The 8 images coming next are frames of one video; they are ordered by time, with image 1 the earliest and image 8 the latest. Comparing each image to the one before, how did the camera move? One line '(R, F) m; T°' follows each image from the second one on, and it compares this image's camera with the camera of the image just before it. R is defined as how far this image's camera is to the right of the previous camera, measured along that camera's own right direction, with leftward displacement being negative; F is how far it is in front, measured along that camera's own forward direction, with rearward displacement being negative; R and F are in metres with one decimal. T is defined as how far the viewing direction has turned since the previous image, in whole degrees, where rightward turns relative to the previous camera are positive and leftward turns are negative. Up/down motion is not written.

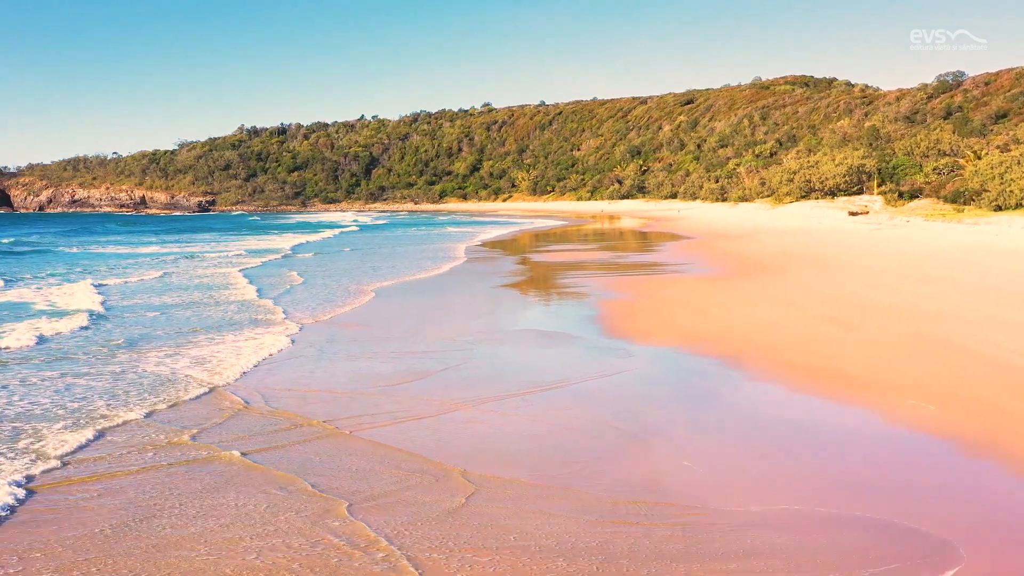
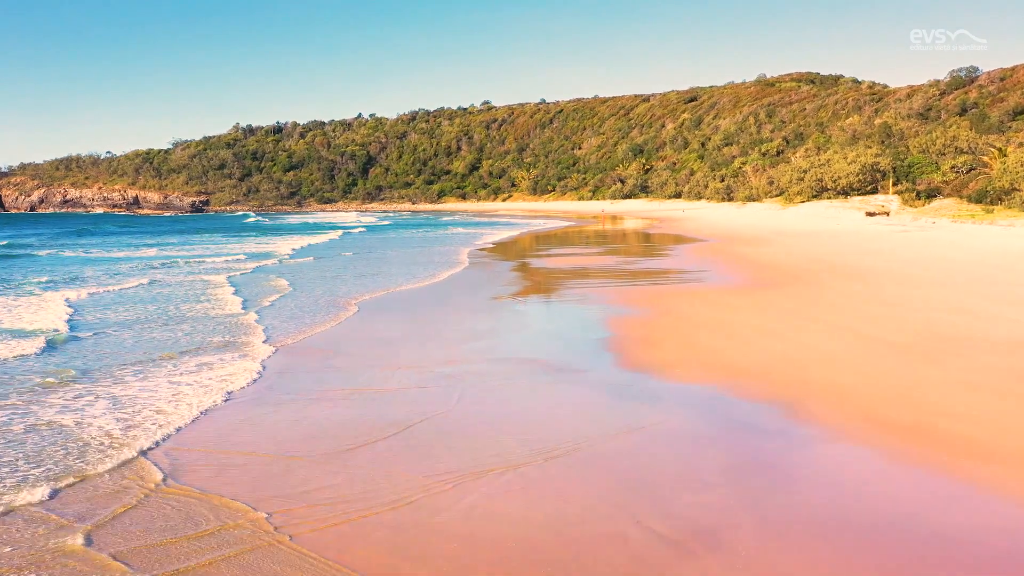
(0.0, +1.5) m; 0°
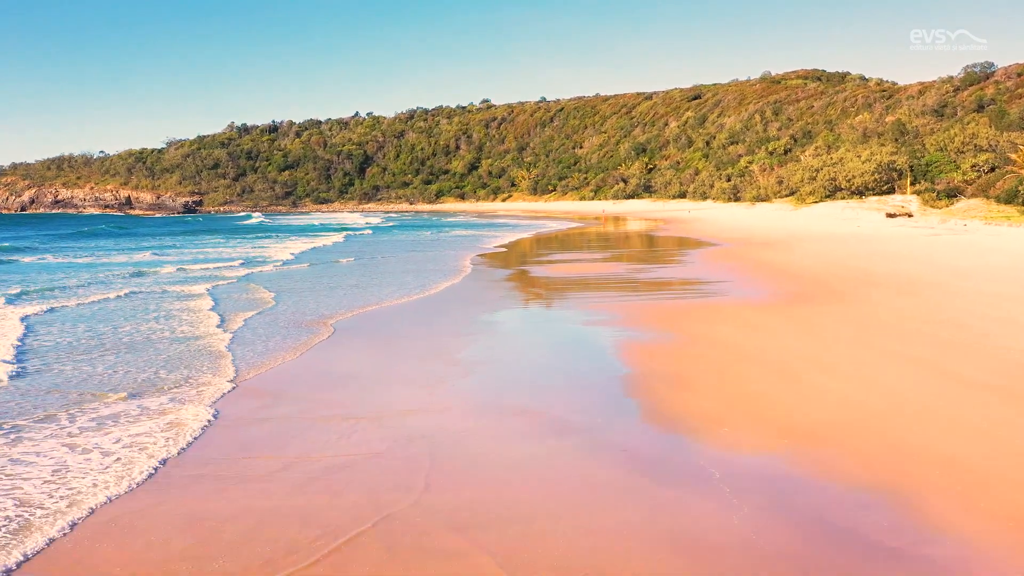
(0.0, +1.6) m; 0°
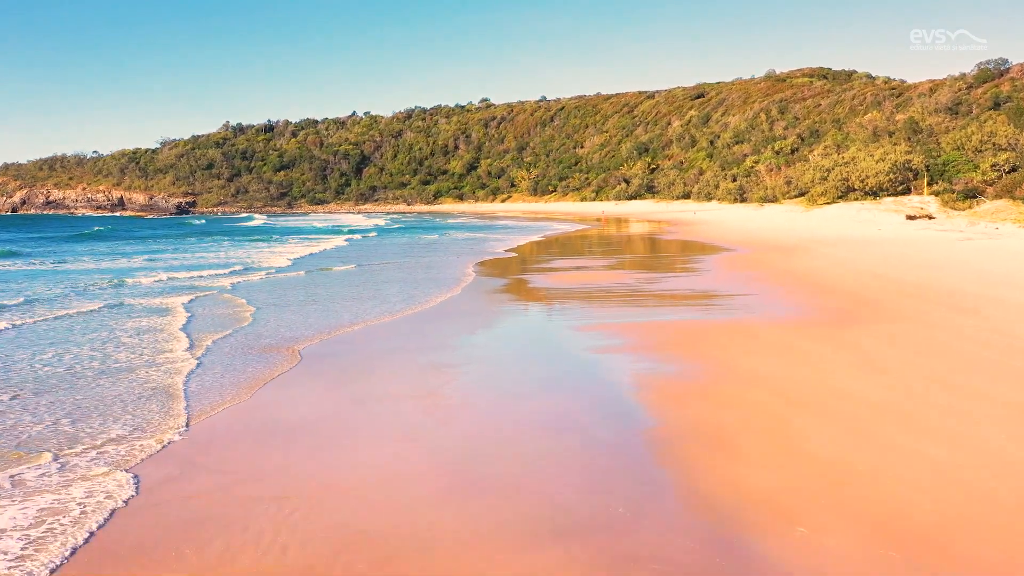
(0.0, +1.5) m; 0°
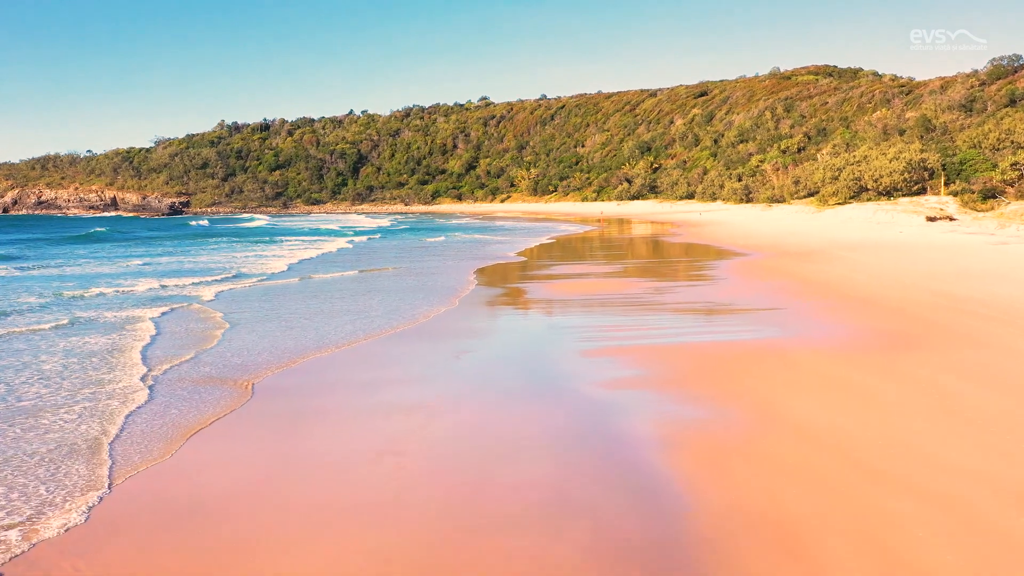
(0.0, +1.4) m; 0°
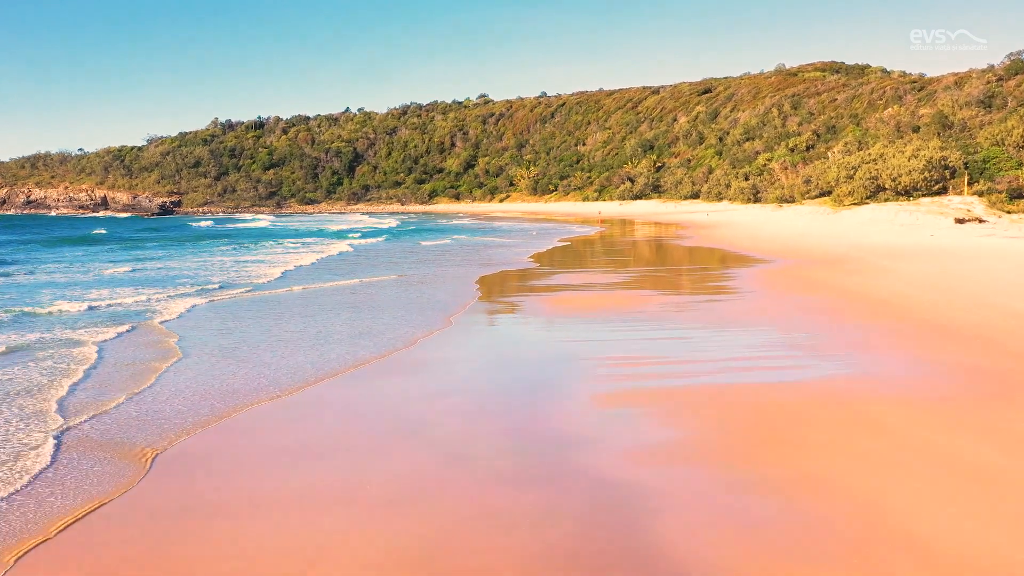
(0.0, +1.7) m; 0°
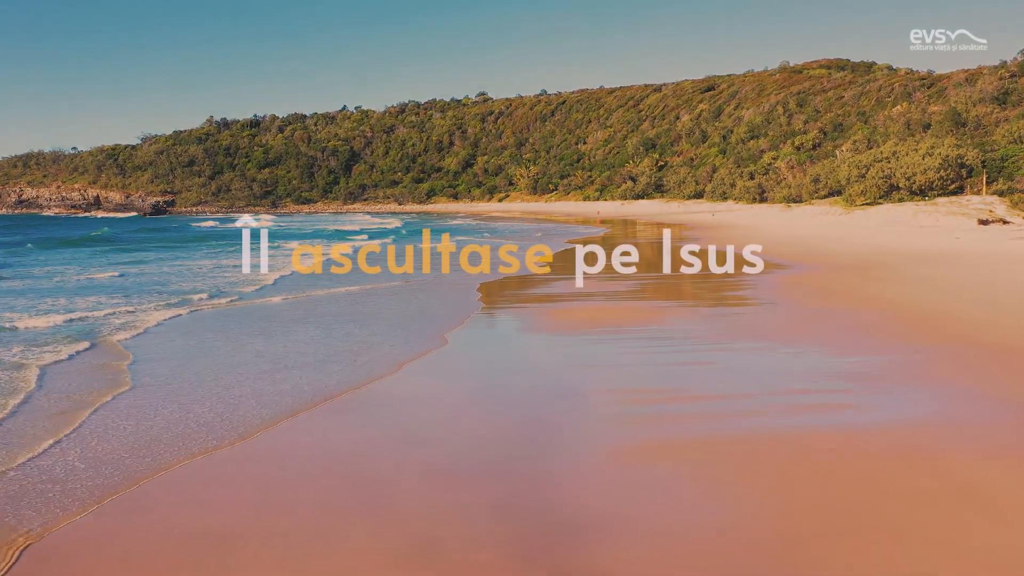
(0.0, +1.2) m; 0°
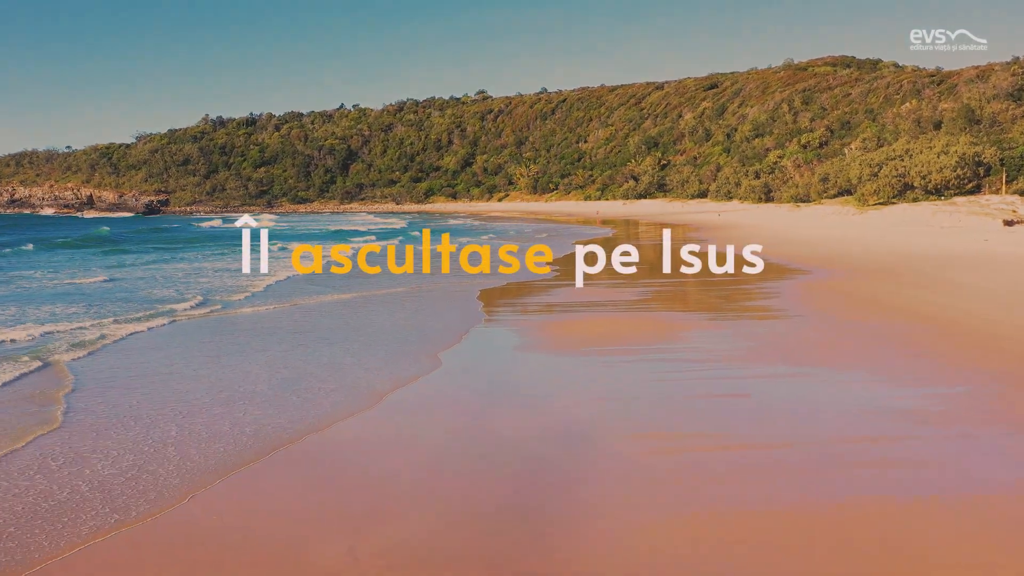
(0.0, +1.1) m; 0°
